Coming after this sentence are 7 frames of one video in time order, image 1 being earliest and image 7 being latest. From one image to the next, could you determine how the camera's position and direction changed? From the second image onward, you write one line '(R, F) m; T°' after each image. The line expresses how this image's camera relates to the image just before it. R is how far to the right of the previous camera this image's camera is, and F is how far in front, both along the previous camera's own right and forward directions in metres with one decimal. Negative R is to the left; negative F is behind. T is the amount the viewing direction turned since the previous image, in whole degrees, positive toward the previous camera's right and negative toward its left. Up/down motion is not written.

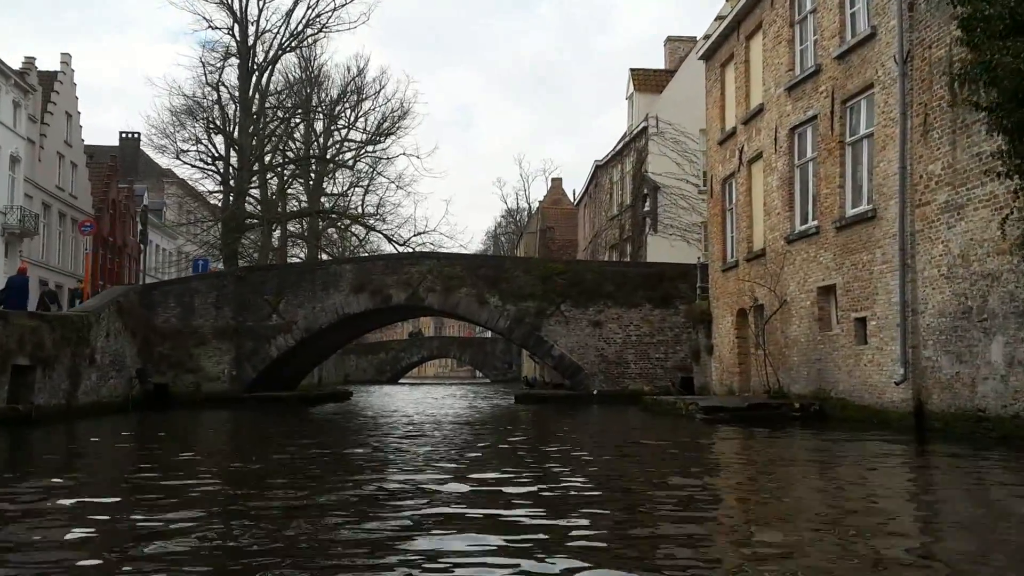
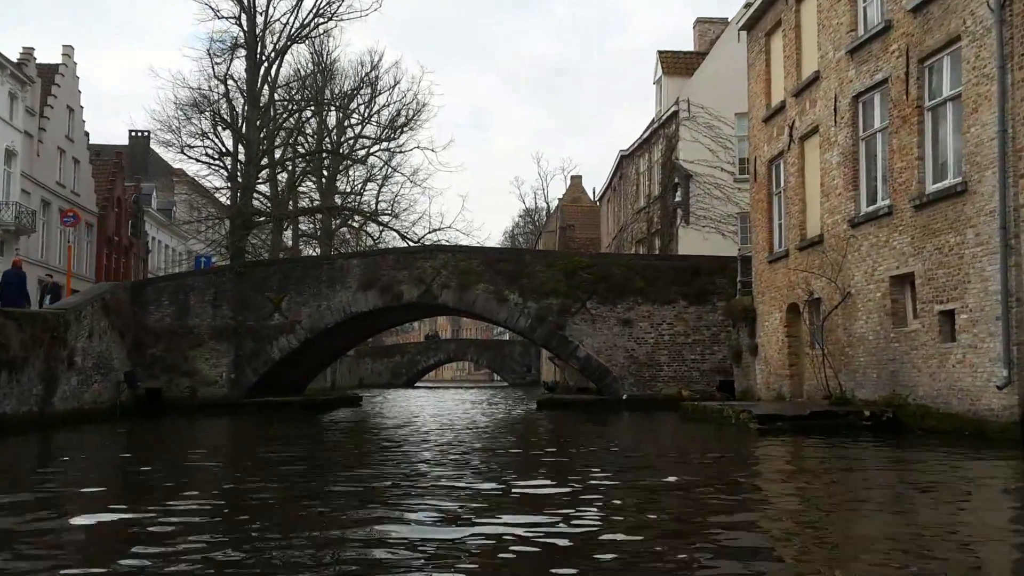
(-0.1, +2.0) m; -1°
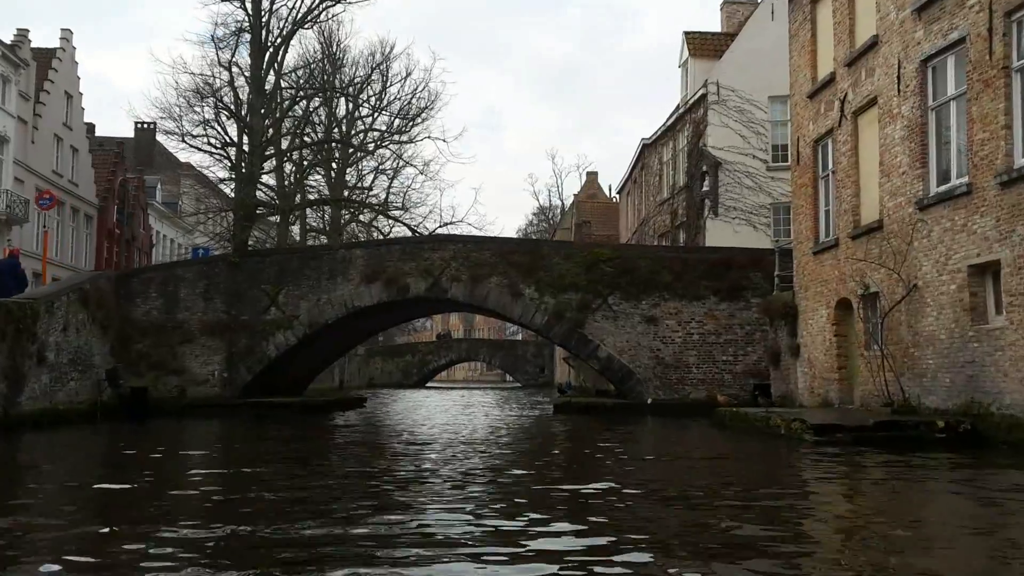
(-0.1, +1.8) m; -1°
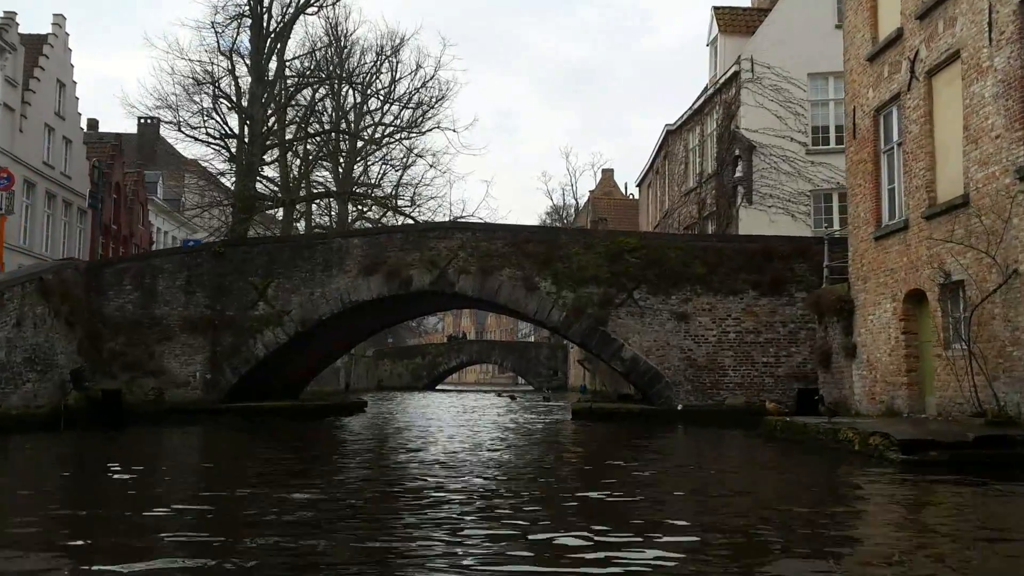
(0.0, +2.1) m; -1°
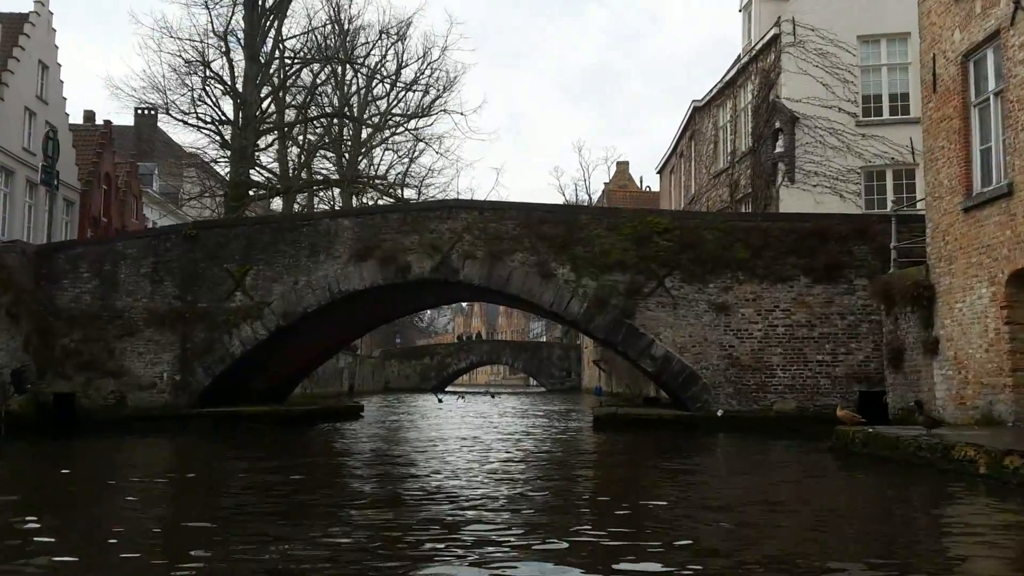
(0.0, +2.4) m; -1°
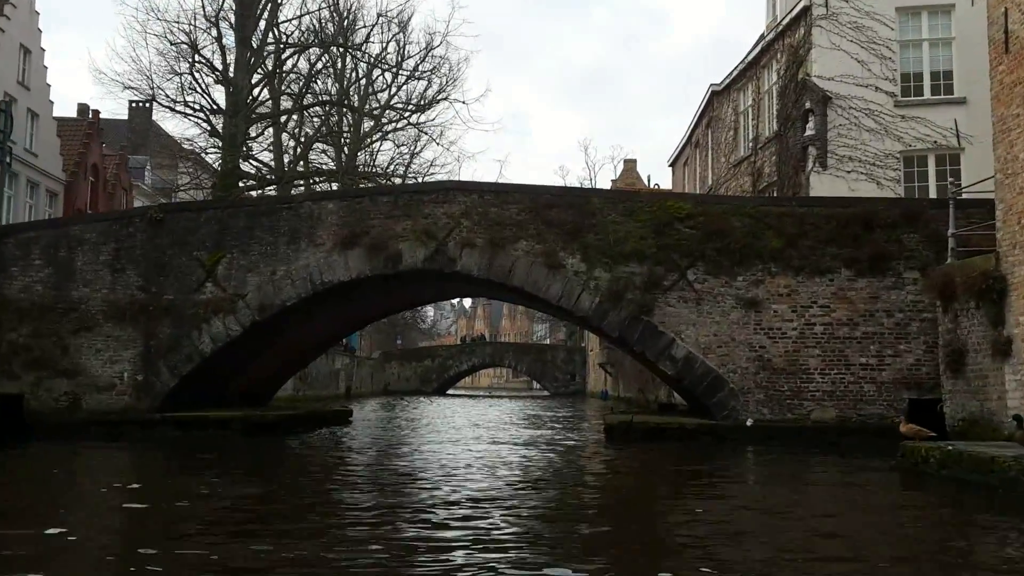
(0.0, +1.8) m; 0°
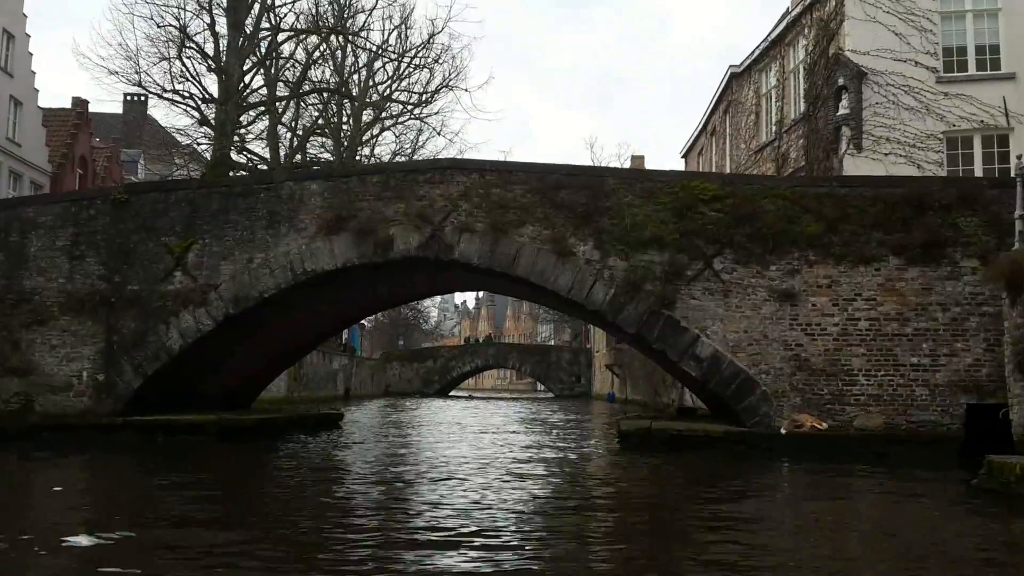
(0.0, +1.6) m; 0°
